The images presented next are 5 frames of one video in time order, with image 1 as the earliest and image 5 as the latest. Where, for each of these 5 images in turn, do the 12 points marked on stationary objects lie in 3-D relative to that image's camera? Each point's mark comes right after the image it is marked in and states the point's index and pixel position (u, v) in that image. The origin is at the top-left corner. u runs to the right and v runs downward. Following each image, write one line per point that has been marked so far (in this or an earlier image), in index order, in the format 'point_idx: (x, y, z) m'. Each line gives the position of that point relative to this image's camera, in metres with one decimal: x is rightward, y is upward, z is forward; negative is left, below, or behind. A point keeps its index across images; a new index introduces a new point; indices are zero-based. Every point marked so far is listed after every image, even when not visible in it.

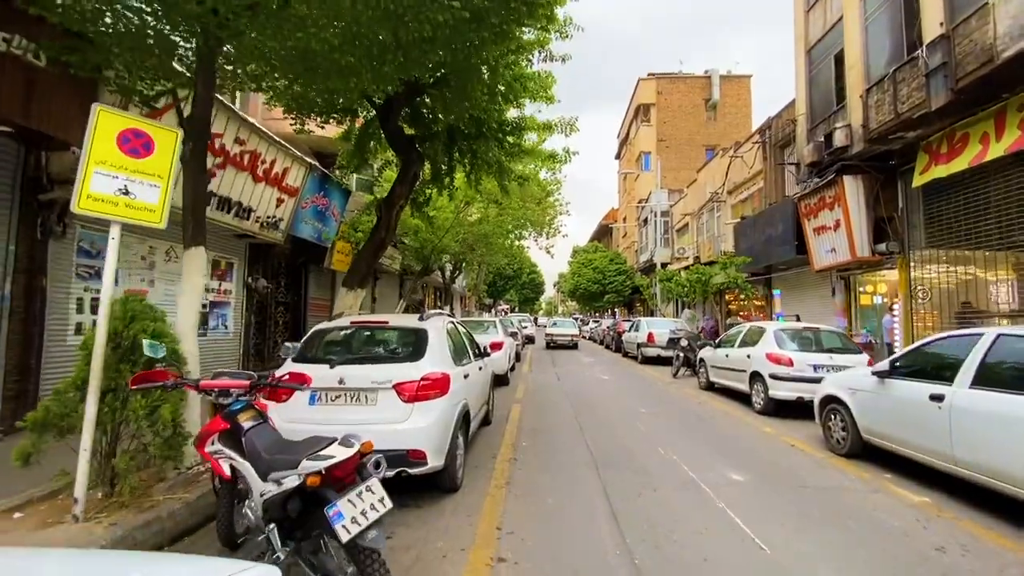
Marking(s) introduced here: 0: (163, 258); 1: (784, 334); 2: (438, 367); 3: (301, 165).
0: (-7.0, +0.6, +10.0) m
1: (+5.6, -1.0, +10.3) m
2: (-0.8, -0.8, +5.3) m
3: (-5.4, +3.2, +12.8) m
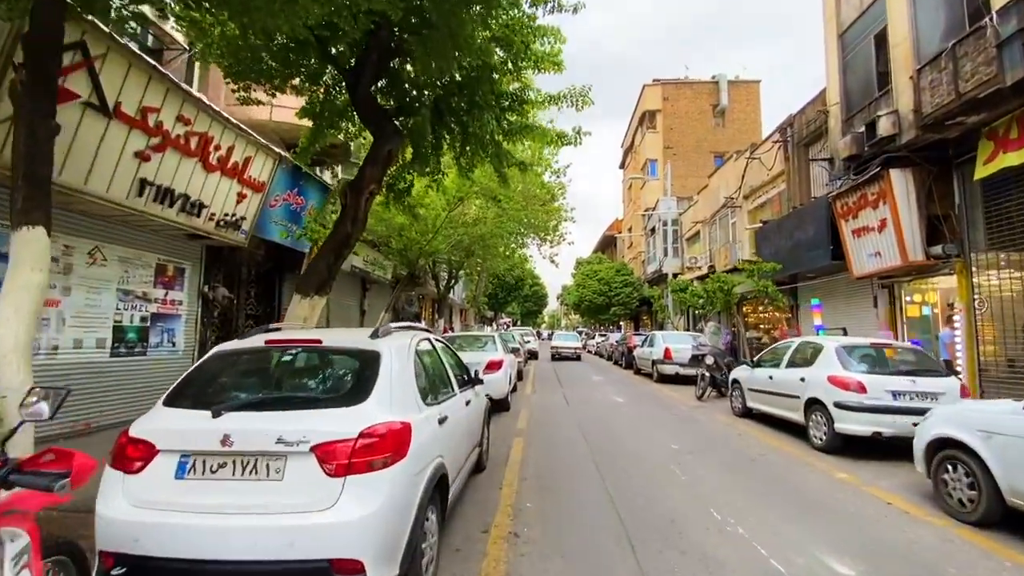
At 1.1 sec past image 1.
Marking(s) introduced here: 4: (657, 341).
0: (-7.0, +0.4, +8.2) m
1: (+5.6, -1.1, +8.3) m
2: (-0.8, -0.8, +3.3) m
3: (-5.4, +3.0, +11.0) m
4: (+5.5, -2.0, +18.8) m
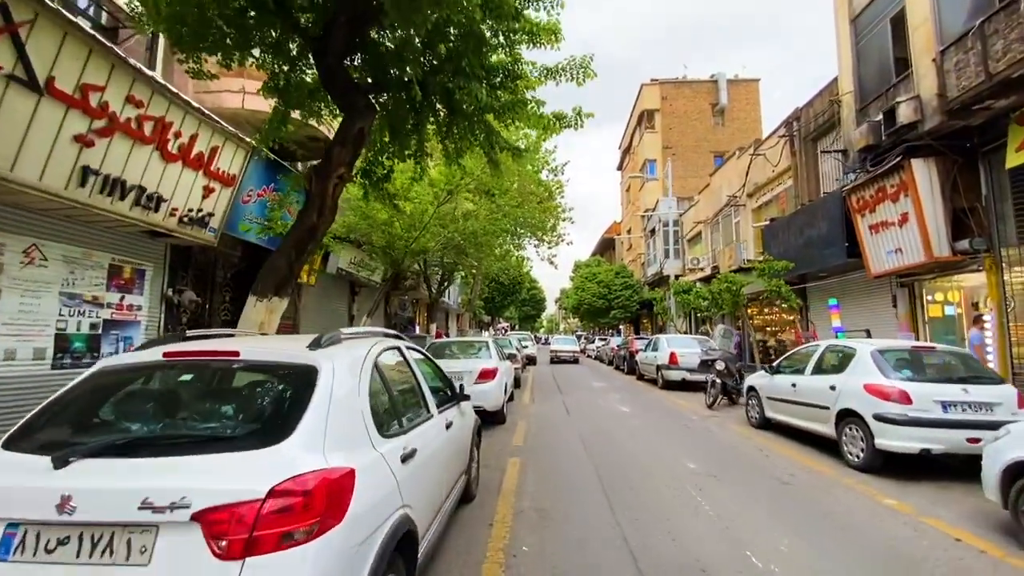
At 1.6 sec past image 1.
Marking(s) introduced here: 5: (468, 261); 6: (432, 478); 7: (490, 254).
0: (-7.1, +0.4, +7.2) m
1: (+5.5, -1.0, +7.4) m
2: (-0.9, -0.8, +2.4) m
3: (-5.6, +2.9, +10.1) m
4: (+5.4, -2.1, +17.9) m
5: (-1.5, +0.9, +16.1) m
6: (-0.6, -1.4, +3.6) m
7: (-0.8, +1.1, +16.1) m
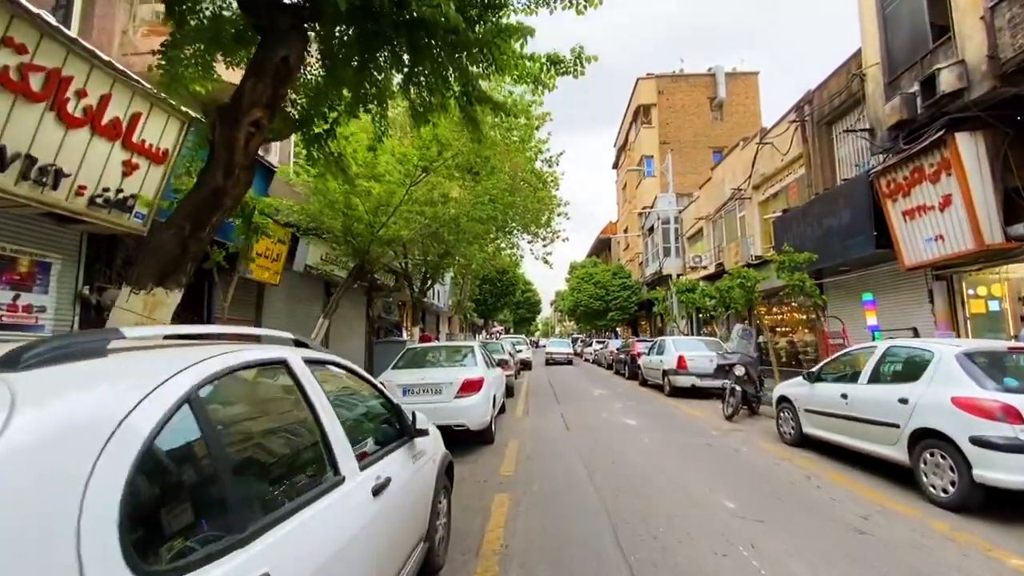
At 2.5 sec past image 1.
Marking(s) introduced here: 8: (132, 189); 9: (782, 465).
0: (-7.3, +0.5, +5.4) m
1: (+5.4, -0.8, +5.8) m
2: (-1.0, -0.6, +0.7) m
3: (-5.8, +3.0, +8.4) m
4: (+5.1, -2.0, +16.3) m
5: (-1.7, +0.9, +14.5) m
6: (-0.7, -1.2, +2.0) m
7: (-1.0, +1.2, +14.5) m
8: (-6.3, +1.7, +8.2) m
9: (+4.0, -2.6, +7.4) m
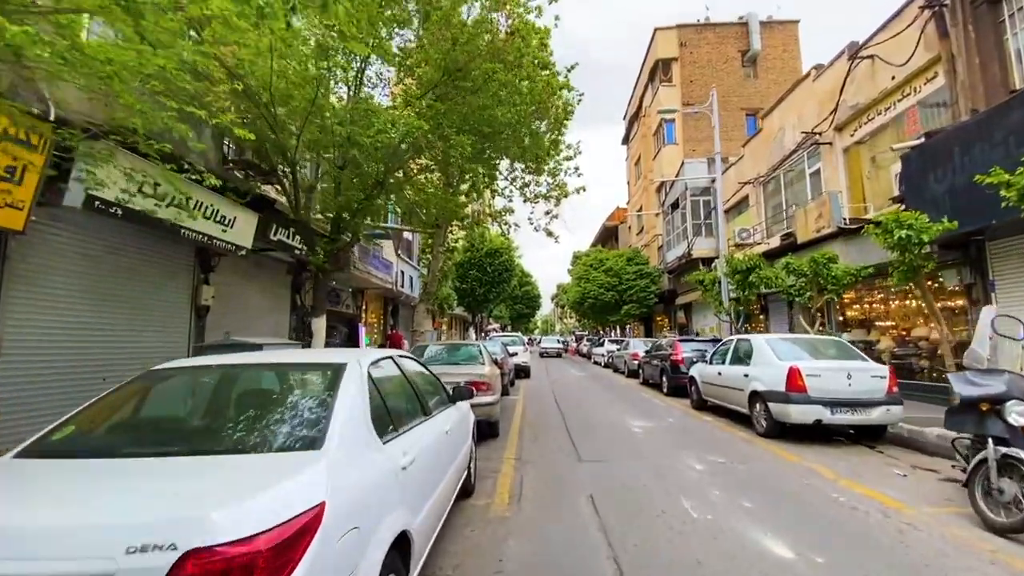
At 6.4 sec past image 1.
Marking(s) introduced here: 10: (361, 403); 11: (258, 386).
0: (-7.6, +1.1, -1.2) m
1: (+5.1, -0.2, -0.9) m
2: (-1.3, 0.0, -5.9) m
3: (-6.1, +3.6, +1.7) m
4: (+4.8, -1.3, +9.6) m
5: (-2.1, +1.6, +7.8) m
6: (-1.0, -0.6, -4.7) m
7: (-1.4, +1.9, +7.8) m
8: (-6.6, +2.3, +1.5) m
9: (+3.8, -2.0, +0.8) m
10: (-1.0, -0.8, +3.2) m
11: (-1.8, -0.7, +3.6) m
